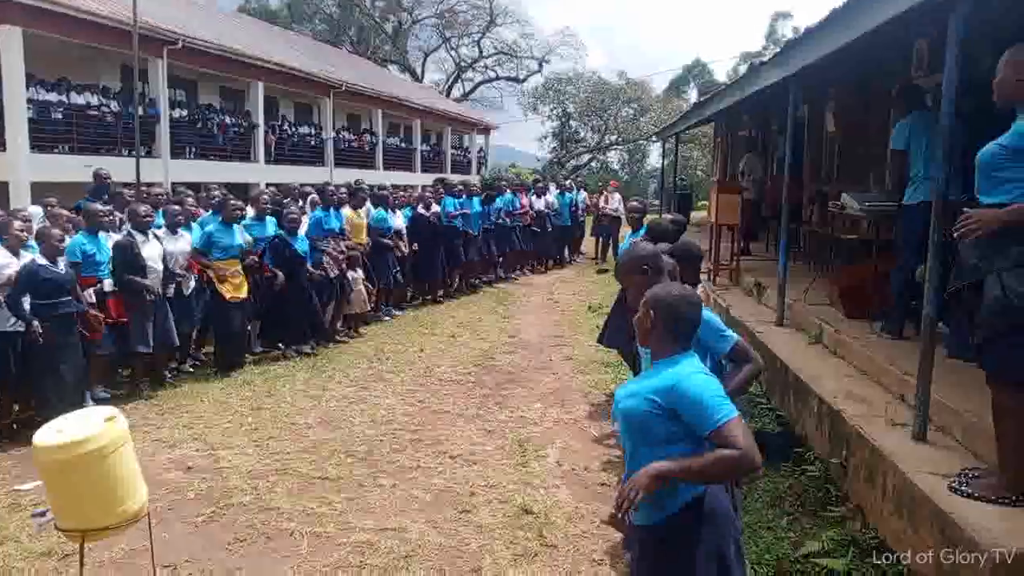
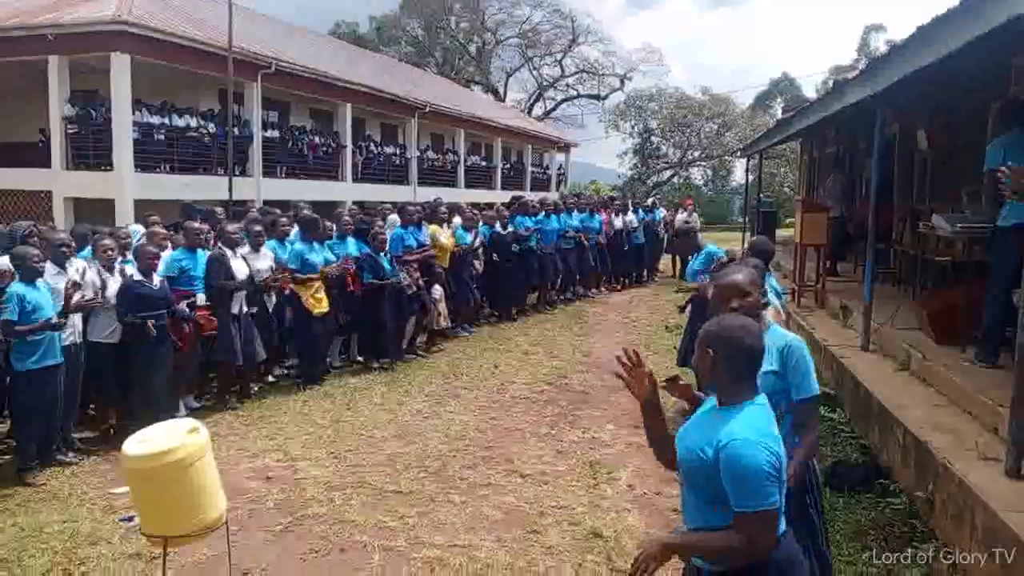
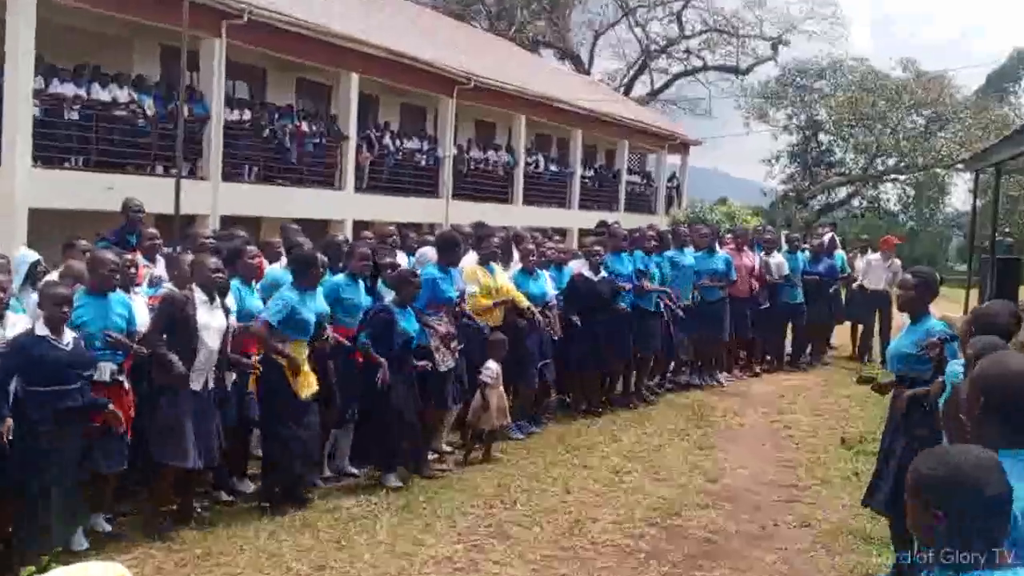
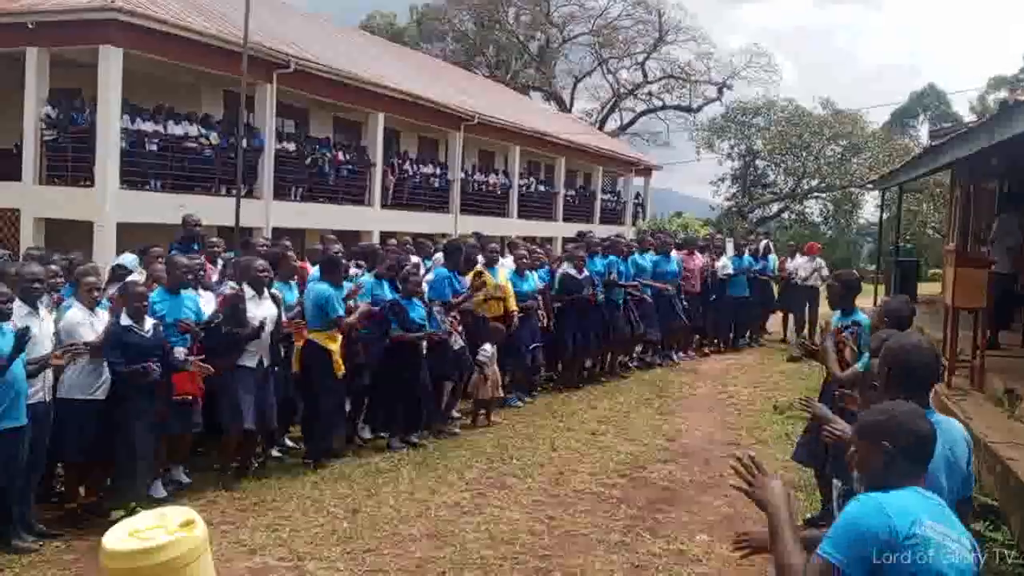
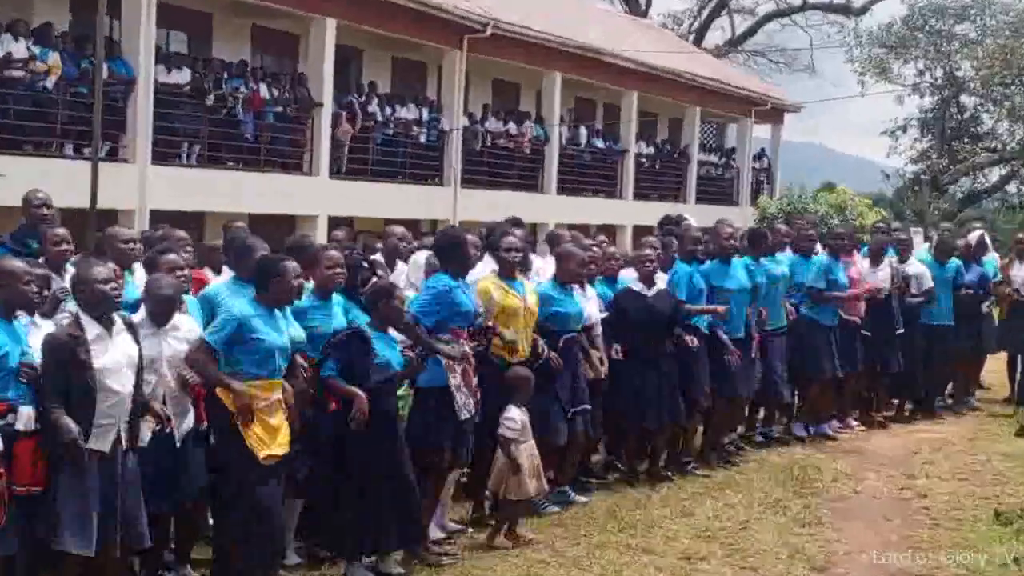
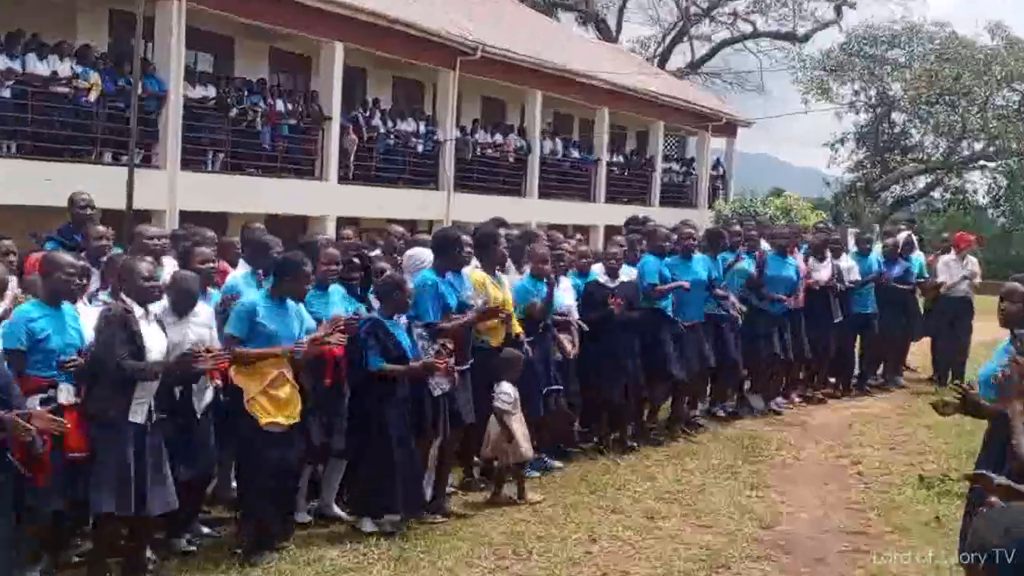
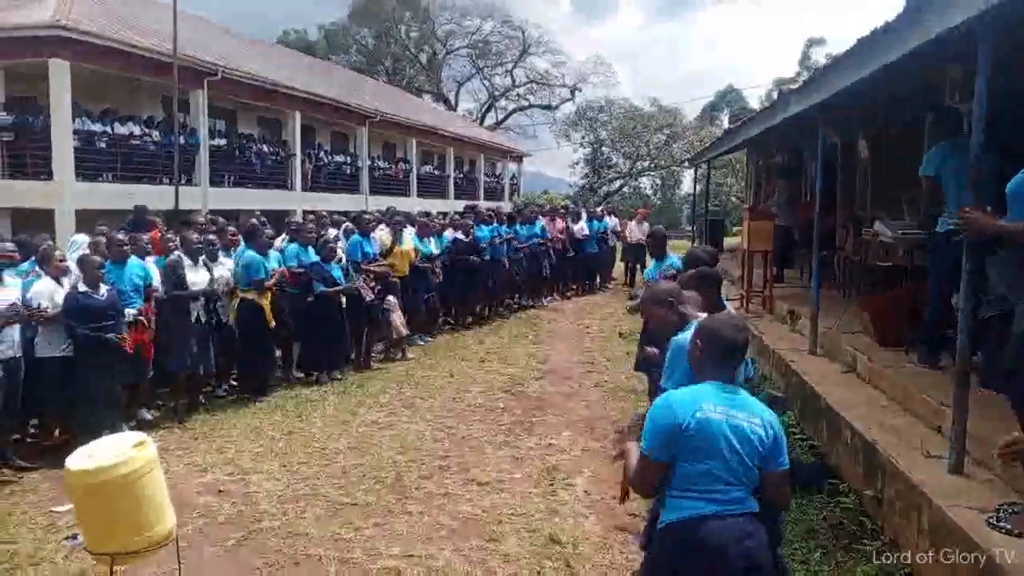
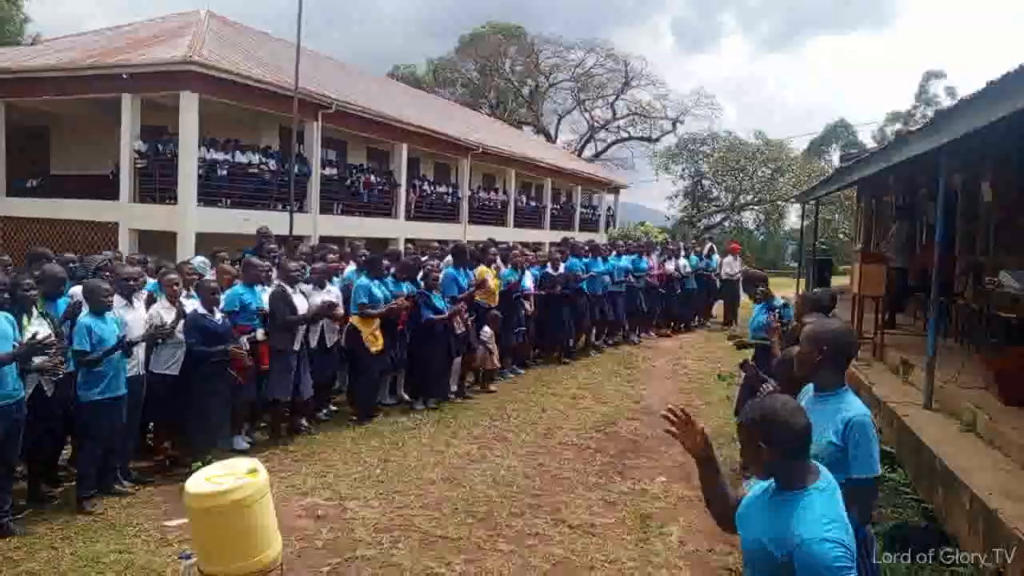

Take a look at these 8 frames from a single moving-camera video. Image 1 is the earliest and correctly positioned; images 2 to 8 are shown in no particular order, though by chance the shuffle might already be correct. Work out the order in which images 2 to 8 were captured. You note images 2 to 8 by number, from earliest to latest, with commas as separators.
7, 2, 8, 4, 3, 6, 5
